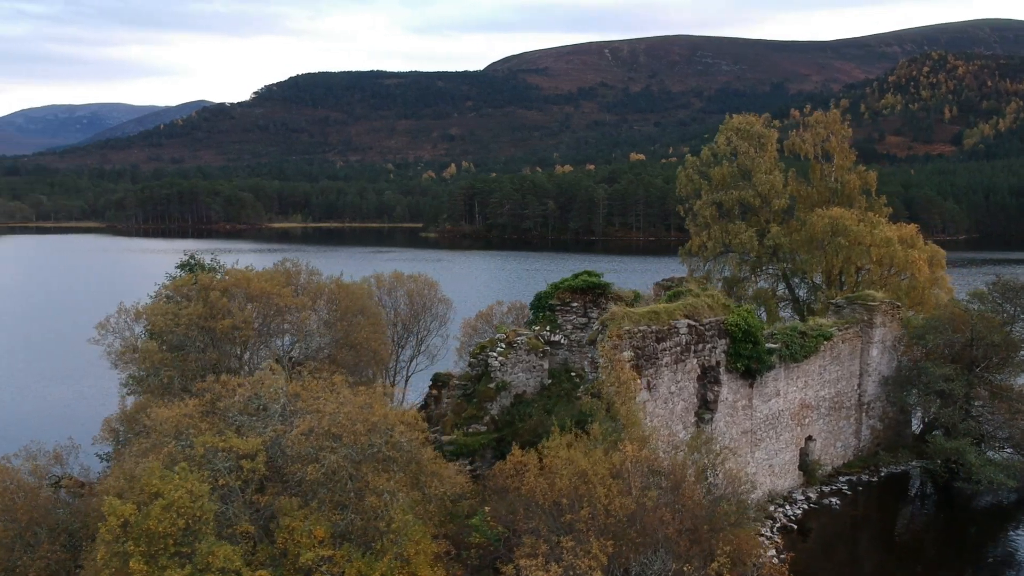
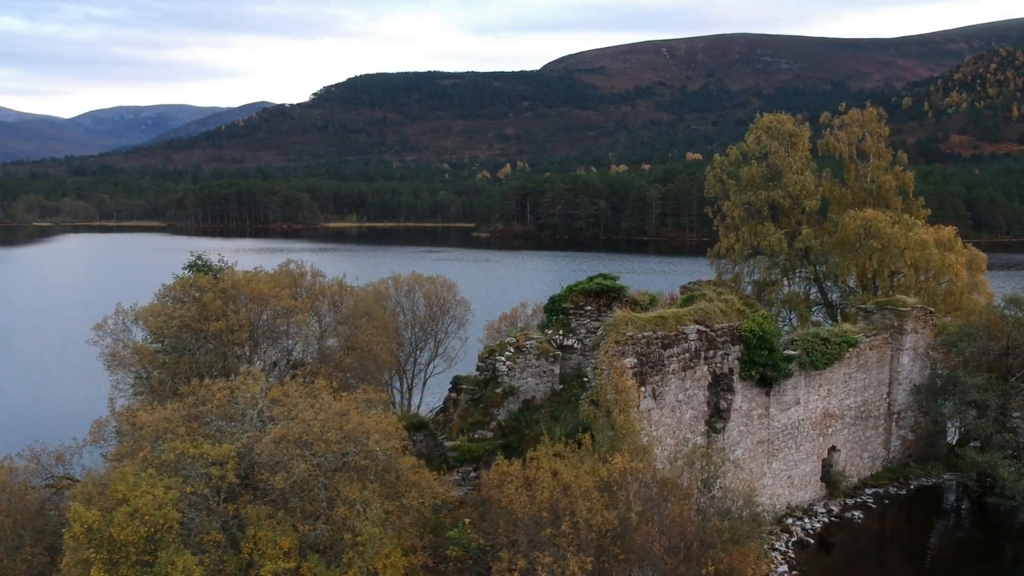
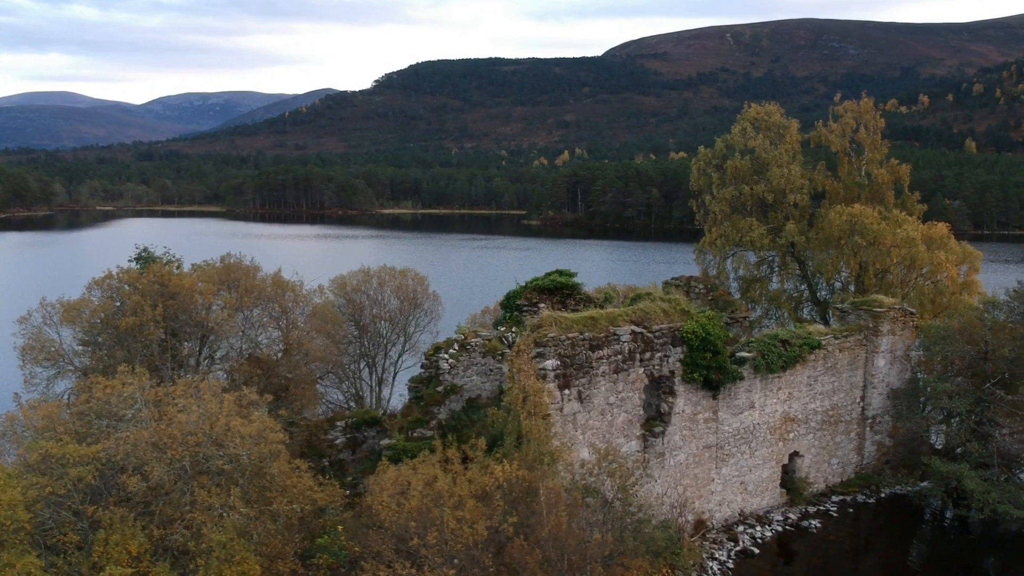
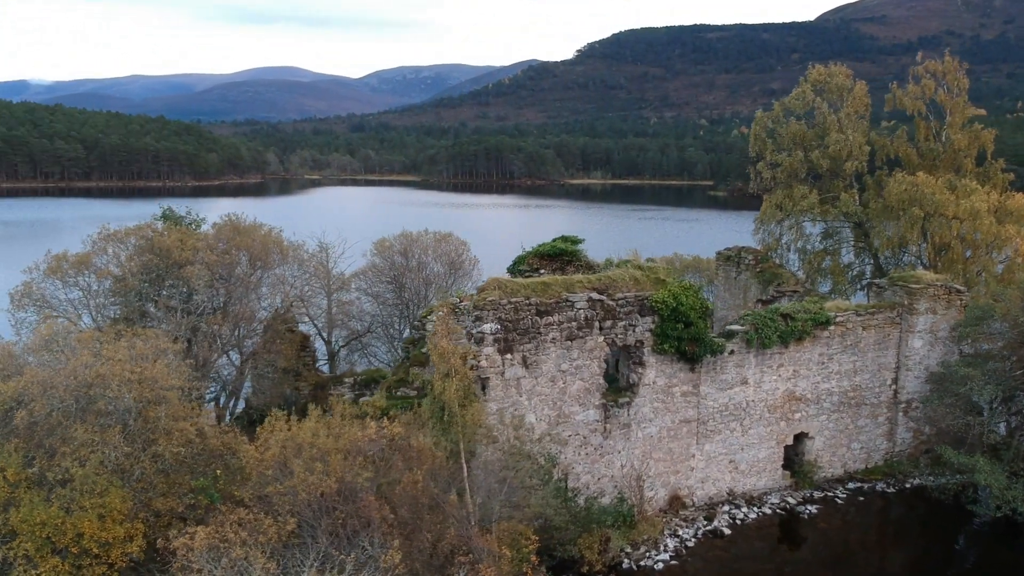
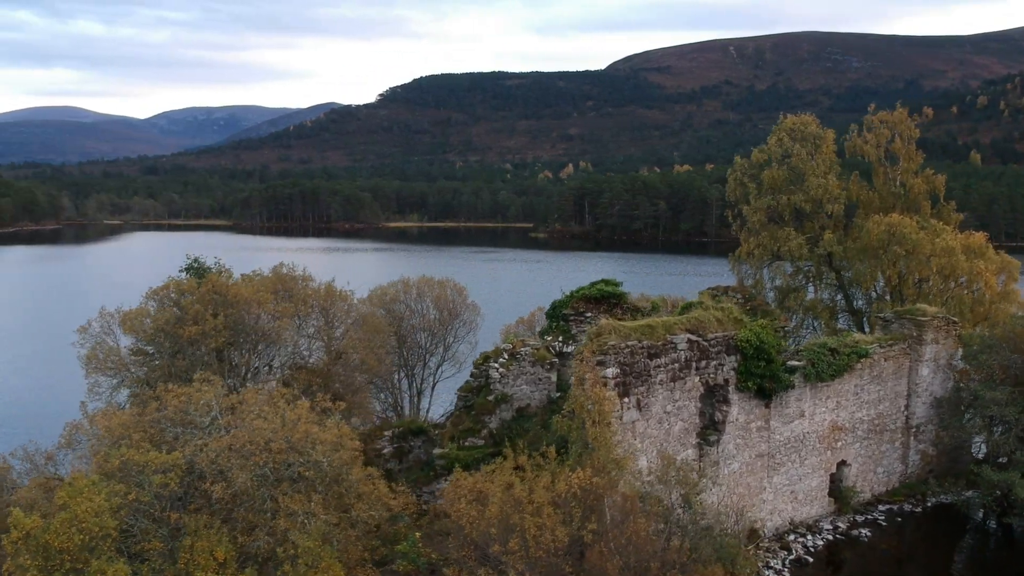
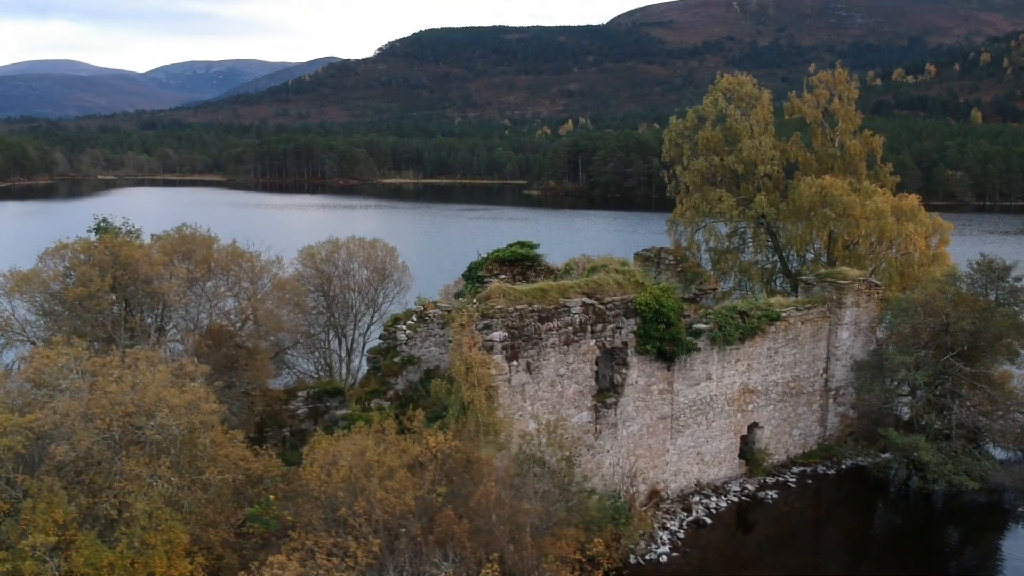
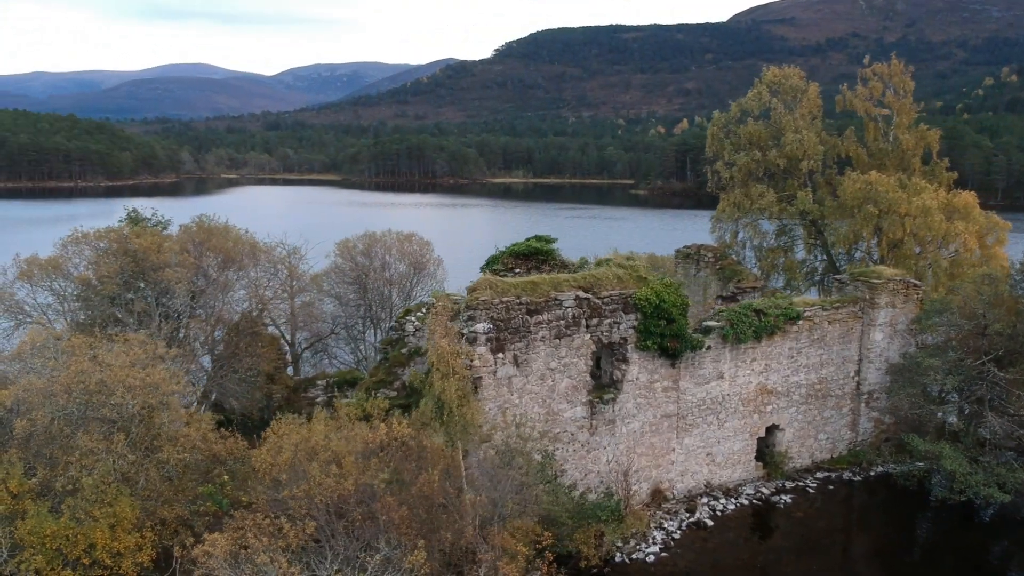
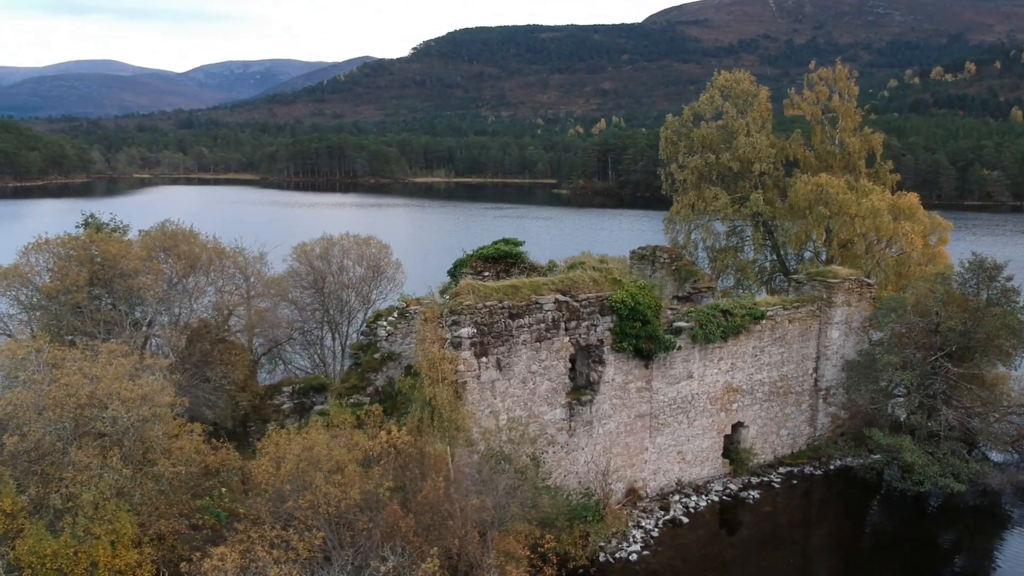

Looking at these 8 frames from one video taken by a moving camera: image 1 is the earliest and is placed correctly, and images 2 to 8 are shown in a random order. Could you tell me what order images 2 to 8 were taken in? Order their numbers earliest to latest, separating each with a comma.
2, 5, 3, 6, 8, 7, 4
